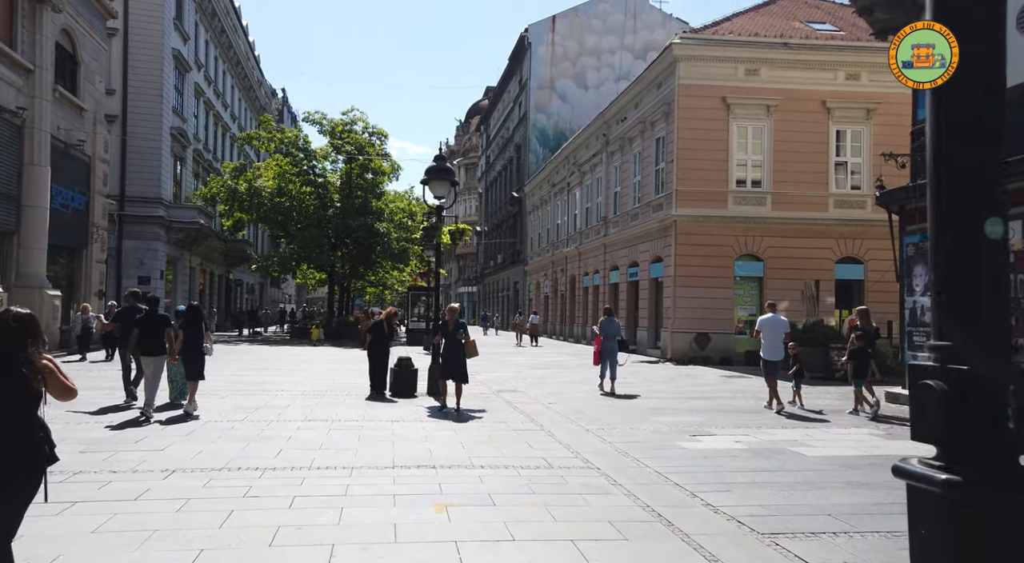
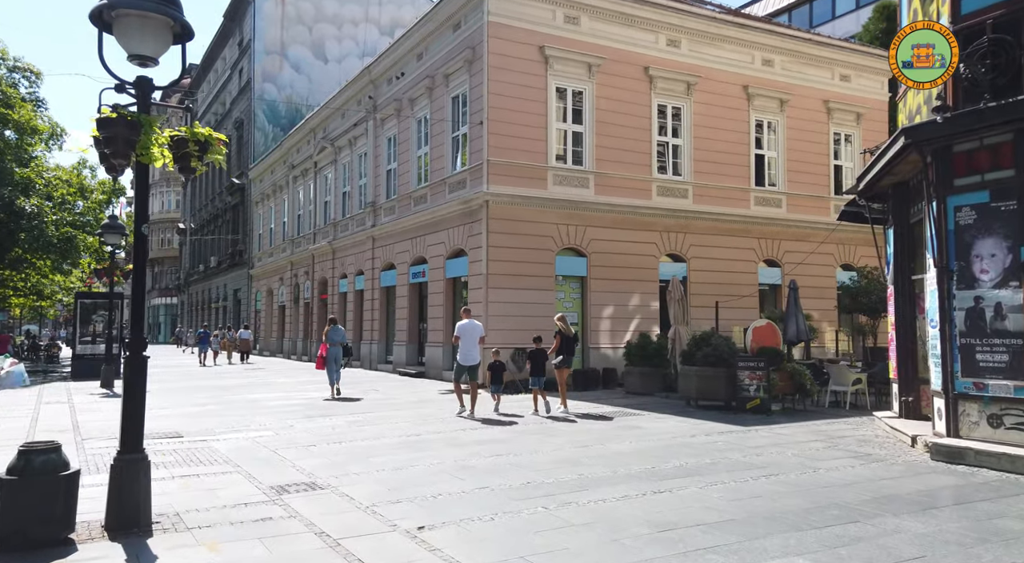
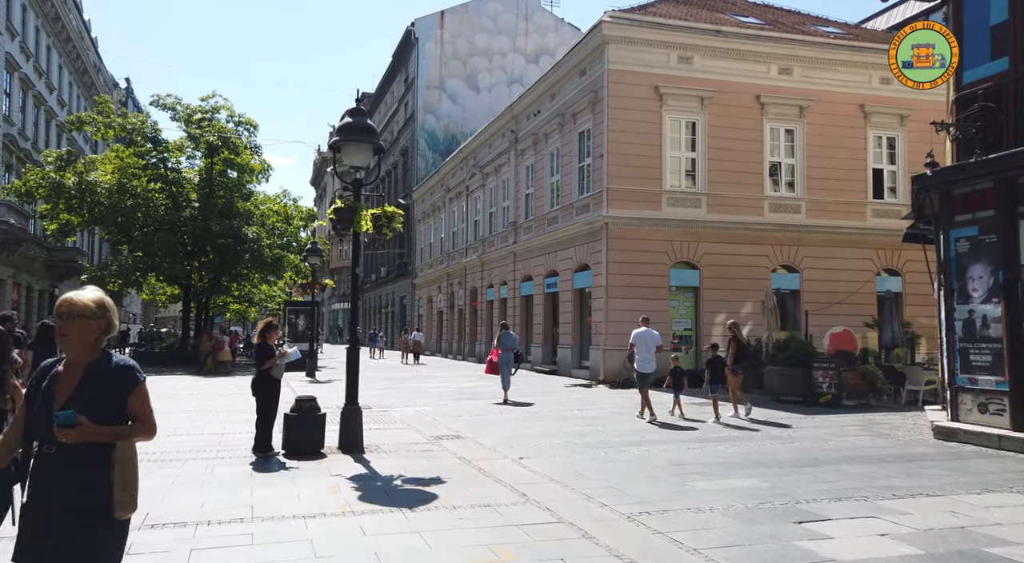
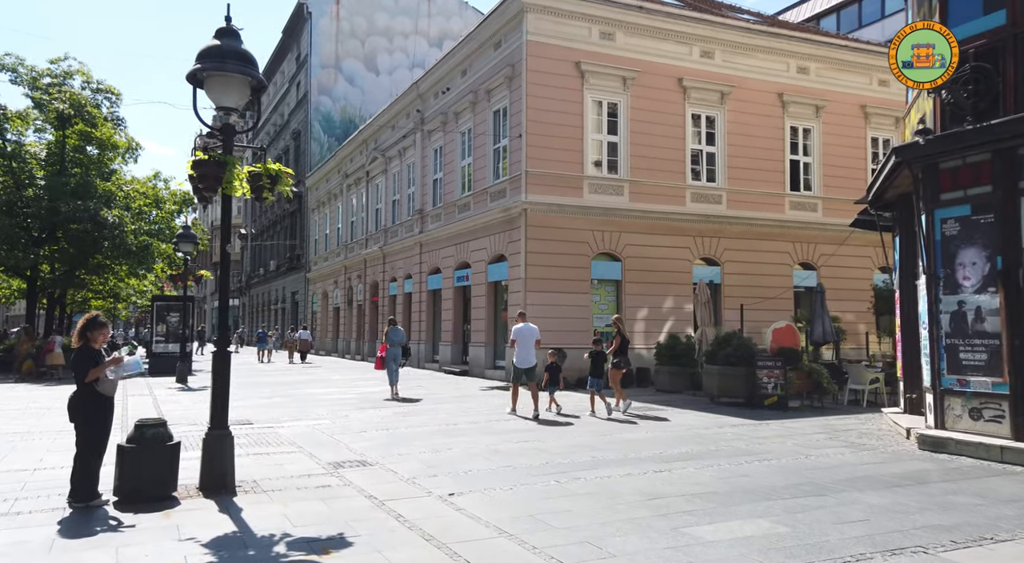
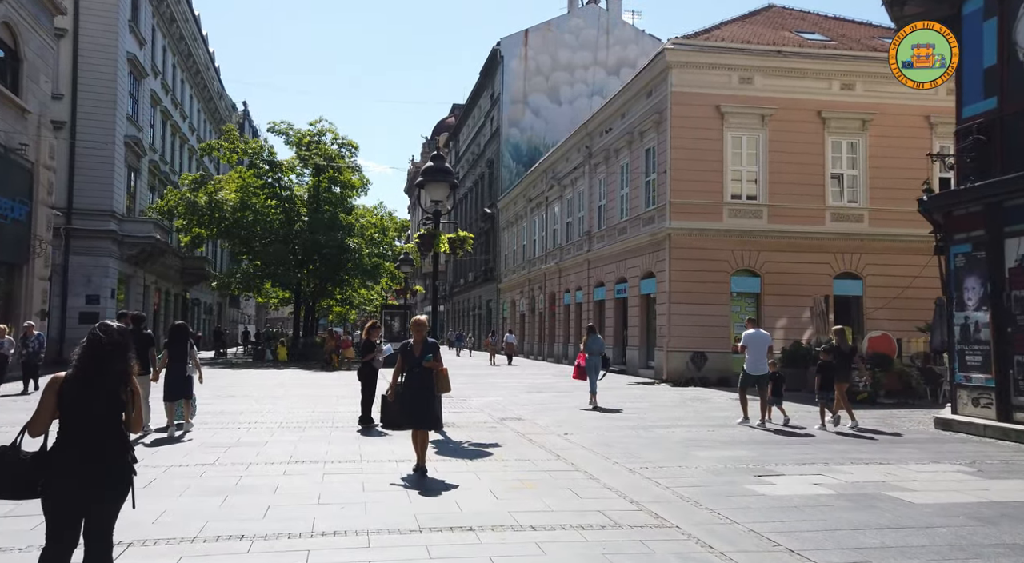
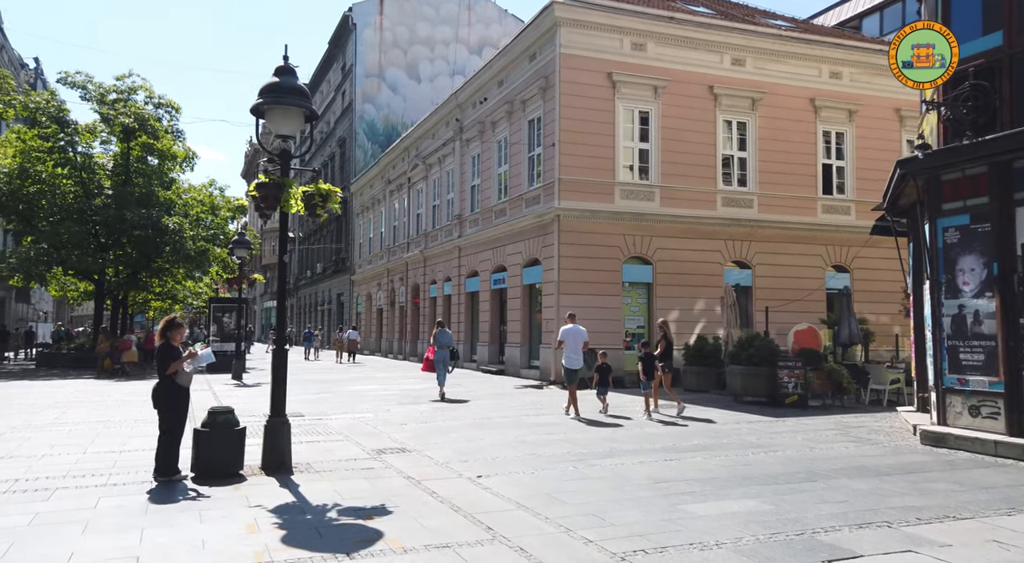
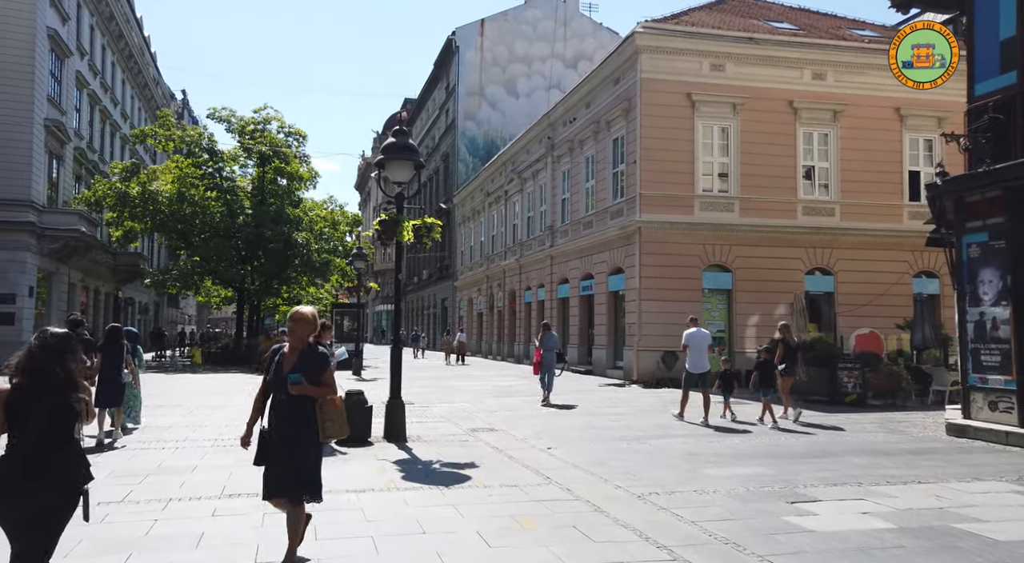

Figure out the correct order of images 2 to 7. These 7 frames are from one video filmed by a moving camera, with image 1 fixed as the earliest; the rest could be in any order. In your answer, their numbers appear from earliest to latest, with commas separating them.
5, 7, 3, 6, 4, 2
